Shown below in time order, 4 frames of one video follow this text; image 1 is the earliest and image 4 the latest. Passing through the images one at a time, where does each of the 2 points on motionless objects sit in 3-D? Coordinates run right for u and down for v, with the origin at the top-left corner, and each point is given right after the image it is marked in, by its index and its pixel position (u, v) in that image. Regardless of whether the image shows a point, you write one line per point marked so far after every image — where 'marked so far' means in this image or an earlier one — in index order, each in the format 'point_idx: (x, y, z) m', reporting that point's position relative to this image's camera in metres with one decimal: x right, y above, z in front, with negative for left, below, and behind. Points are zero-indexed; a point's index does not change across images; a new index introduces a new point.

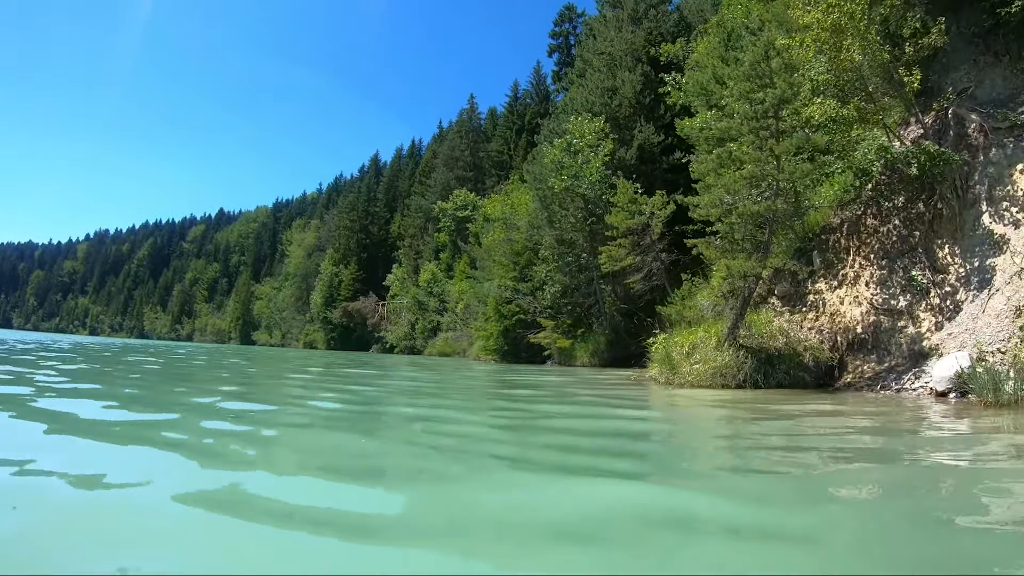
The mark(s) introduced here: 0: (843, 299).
0: (+6.2, -0.2, +11.3) m
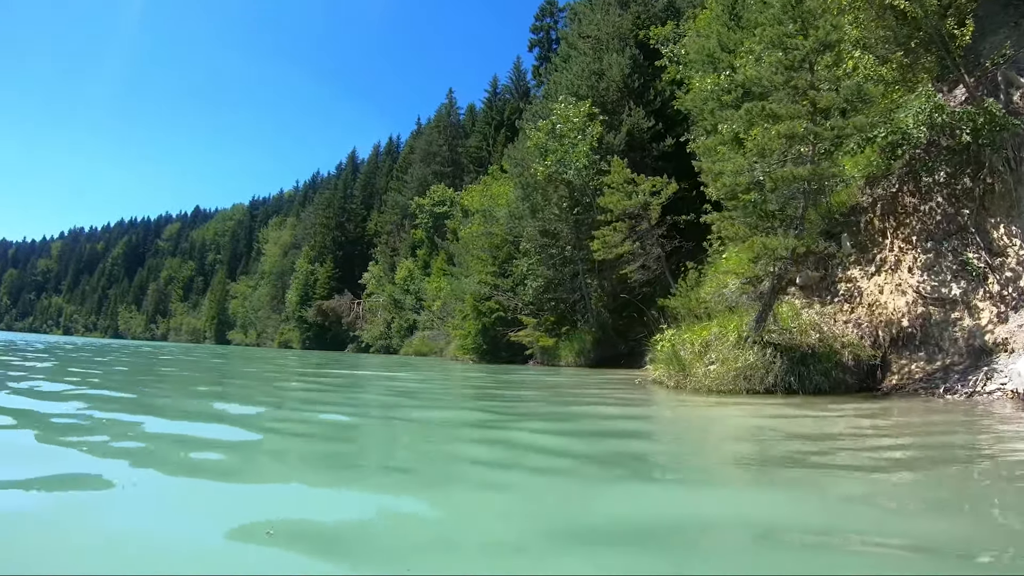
0: (+5.9, 0.0, +9.6) m
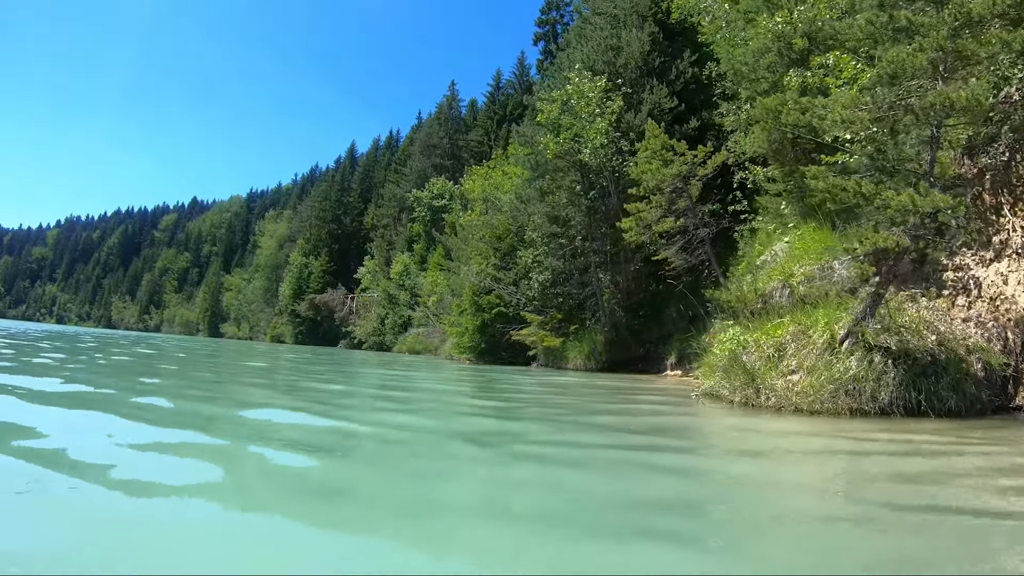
0: (+6.0, +0.1, +7.4) m
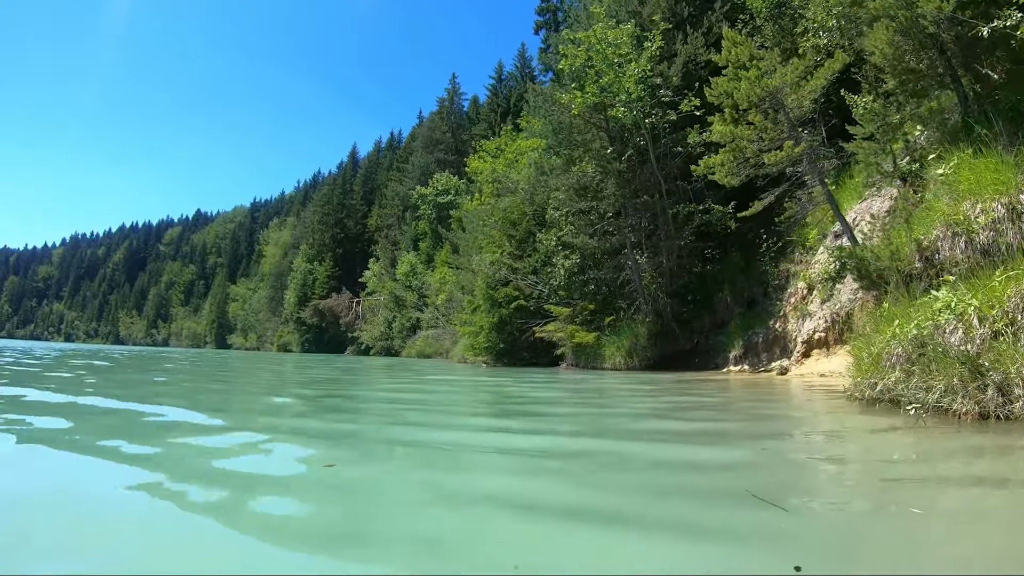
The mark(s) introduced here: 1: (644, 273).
0: (+6.5, +0.7, +4.8) m
1: (+3.6, +0.4, +16.2) m
